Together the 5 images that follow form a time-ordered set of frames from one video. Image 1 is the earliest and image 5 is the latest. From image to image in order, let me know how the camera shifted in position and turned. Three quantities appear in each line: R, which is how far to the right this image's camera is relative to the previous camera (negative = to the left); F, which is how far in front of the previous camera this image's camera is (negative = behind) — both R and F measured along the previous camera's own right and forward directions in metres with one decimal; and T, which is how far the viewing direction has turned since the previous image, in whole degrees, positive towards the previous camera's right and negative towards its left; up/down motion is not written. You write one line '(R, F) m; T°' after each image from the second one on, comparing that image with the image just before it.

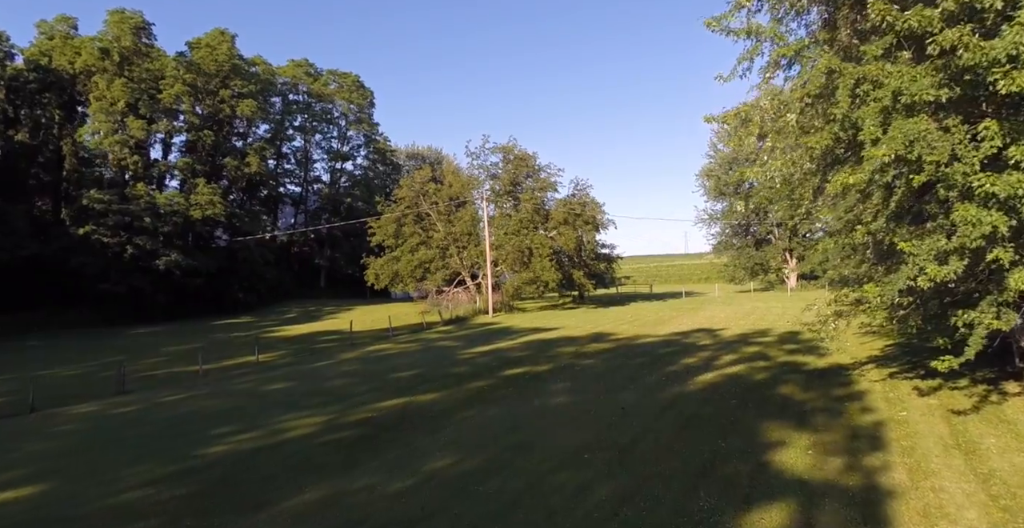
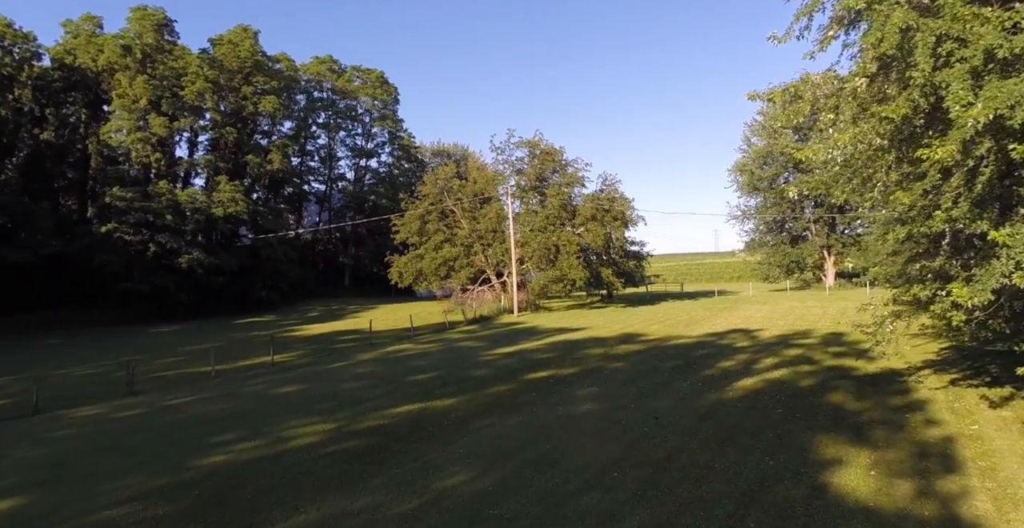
(+0.1, +1.0) m; -3°
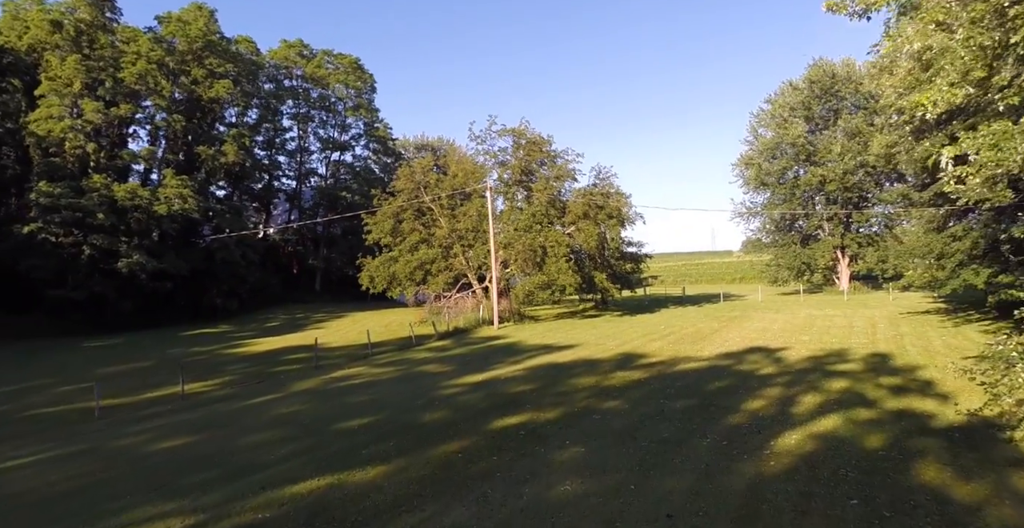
(+0.7, +3.9) m; 0°
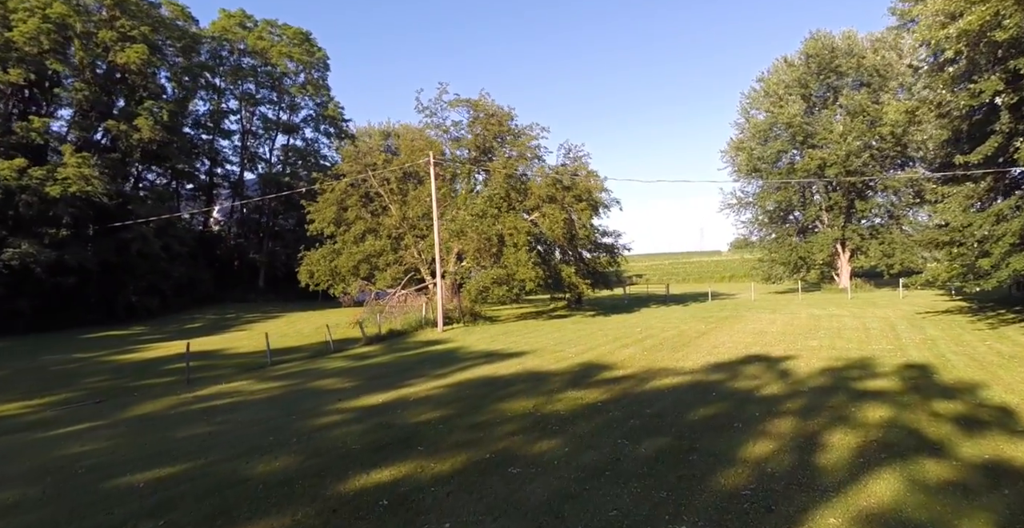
(+1.5, +4.3) m; +1°
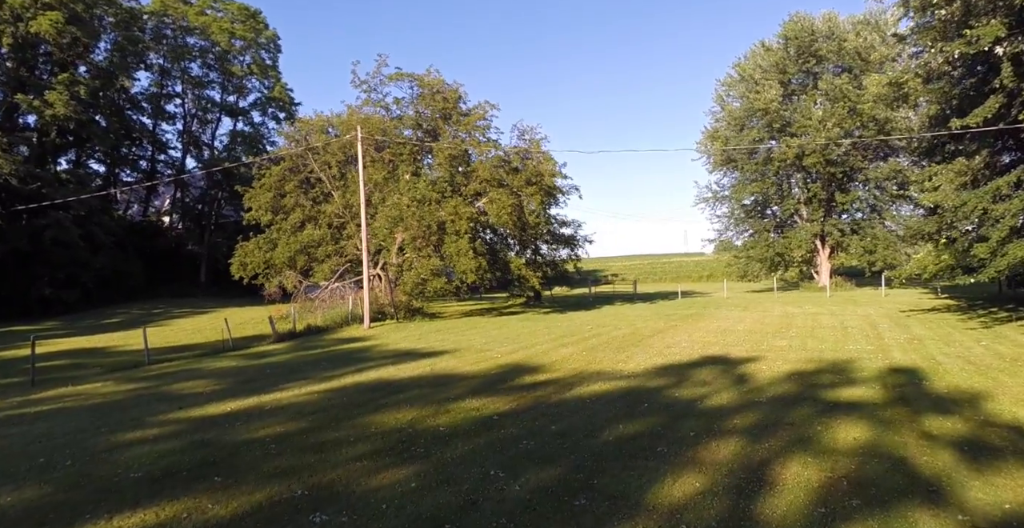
(+1.6, +2.5) m; +1°
